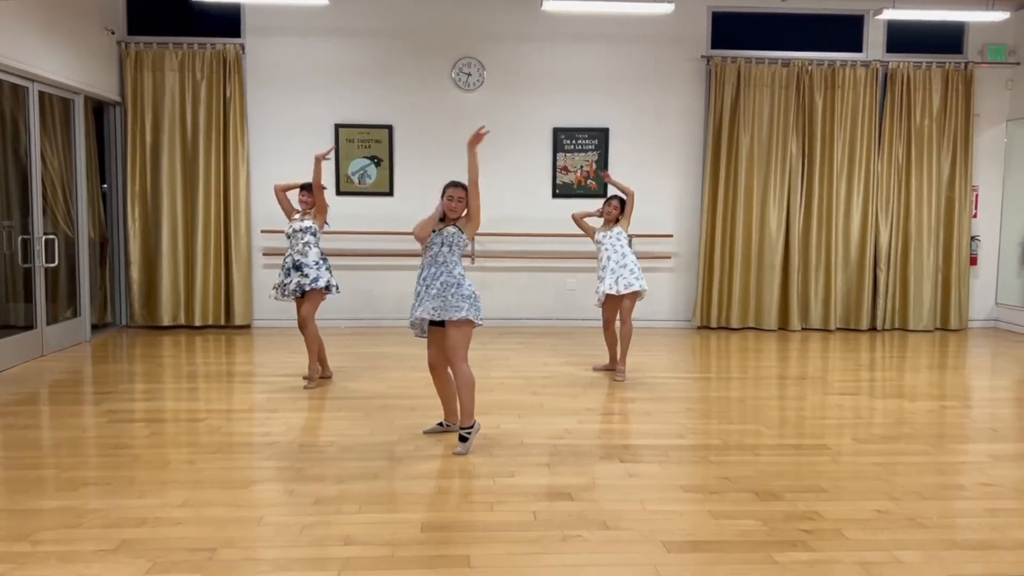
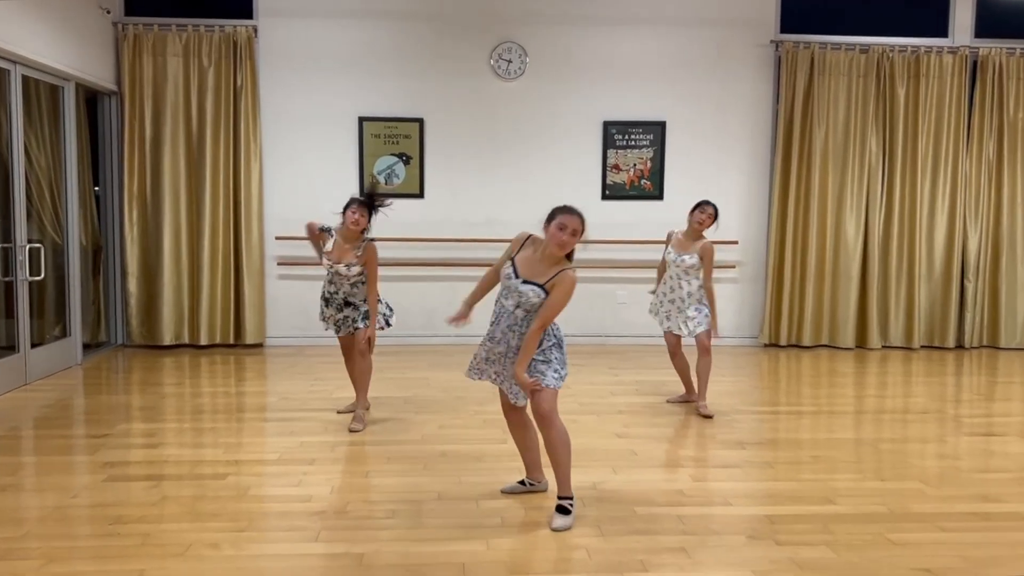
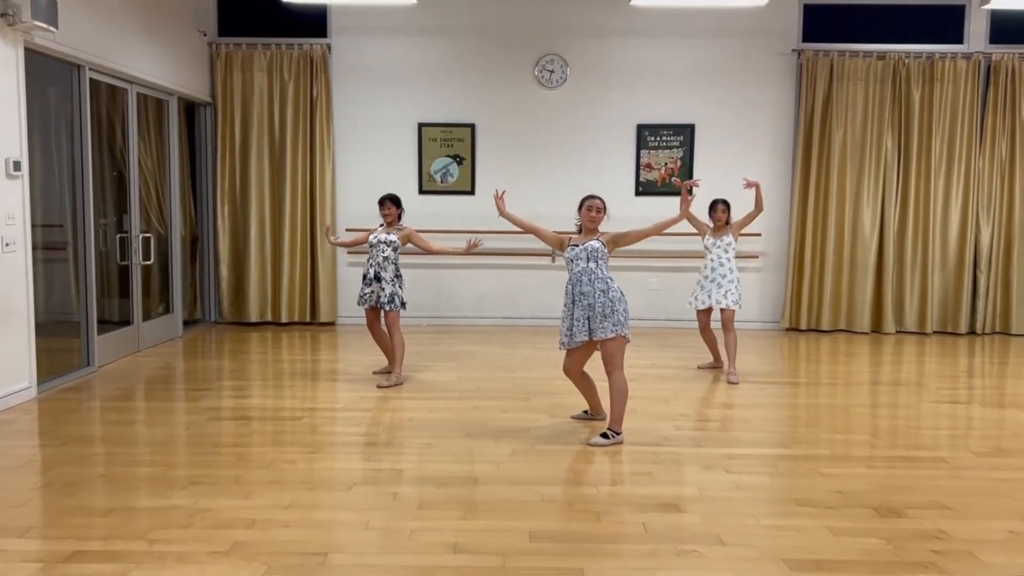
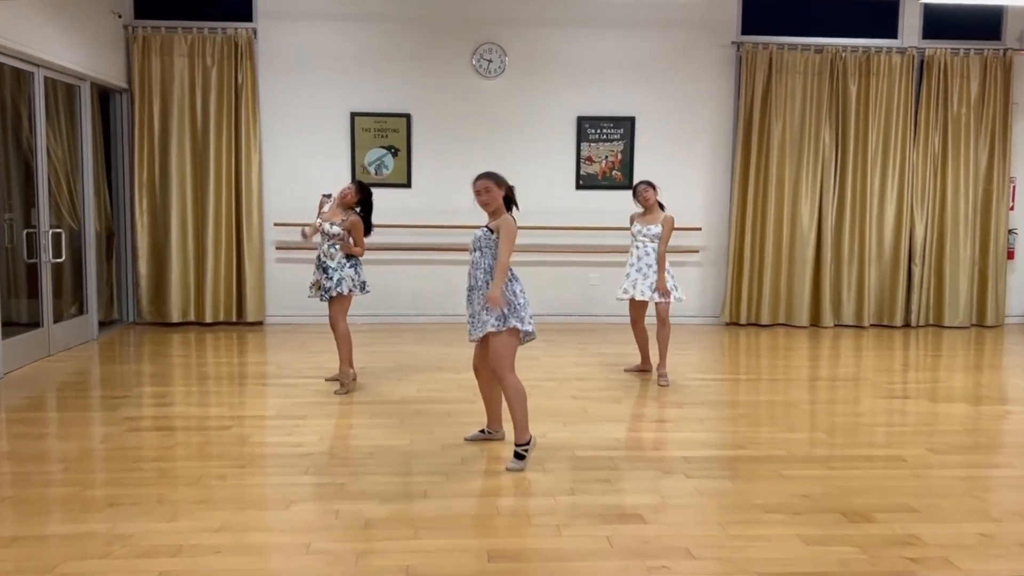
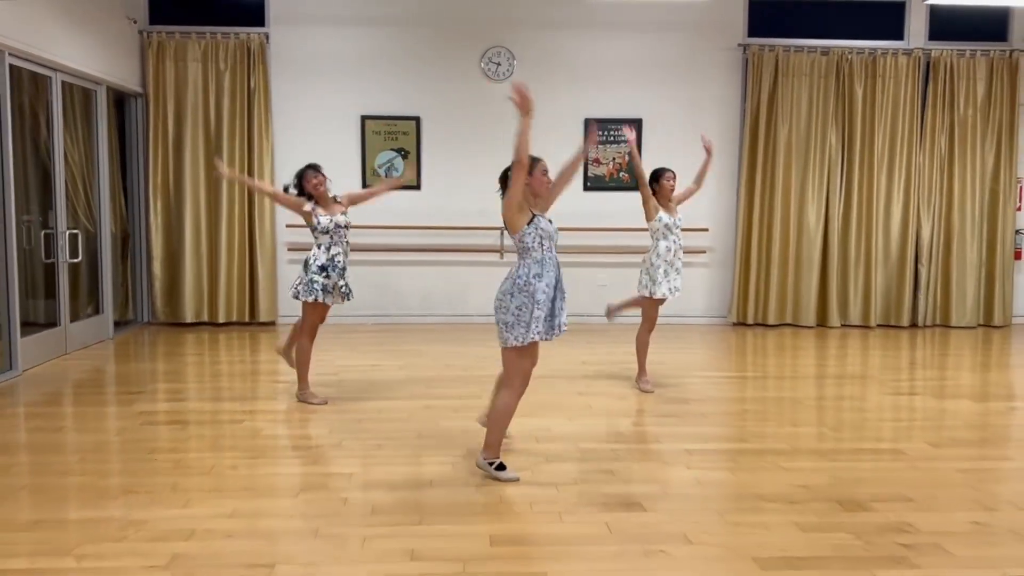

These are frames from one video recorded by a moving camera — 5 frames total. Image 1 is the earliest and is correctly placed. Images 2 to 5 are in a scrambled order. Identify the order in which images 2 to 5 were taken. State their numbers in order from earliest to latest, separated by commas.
4, 2, 5, 3
